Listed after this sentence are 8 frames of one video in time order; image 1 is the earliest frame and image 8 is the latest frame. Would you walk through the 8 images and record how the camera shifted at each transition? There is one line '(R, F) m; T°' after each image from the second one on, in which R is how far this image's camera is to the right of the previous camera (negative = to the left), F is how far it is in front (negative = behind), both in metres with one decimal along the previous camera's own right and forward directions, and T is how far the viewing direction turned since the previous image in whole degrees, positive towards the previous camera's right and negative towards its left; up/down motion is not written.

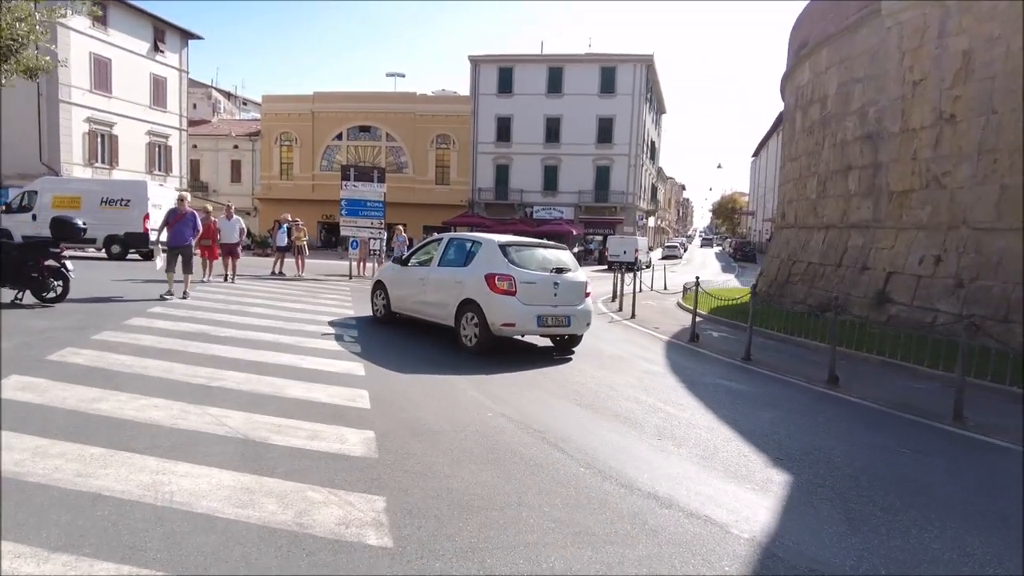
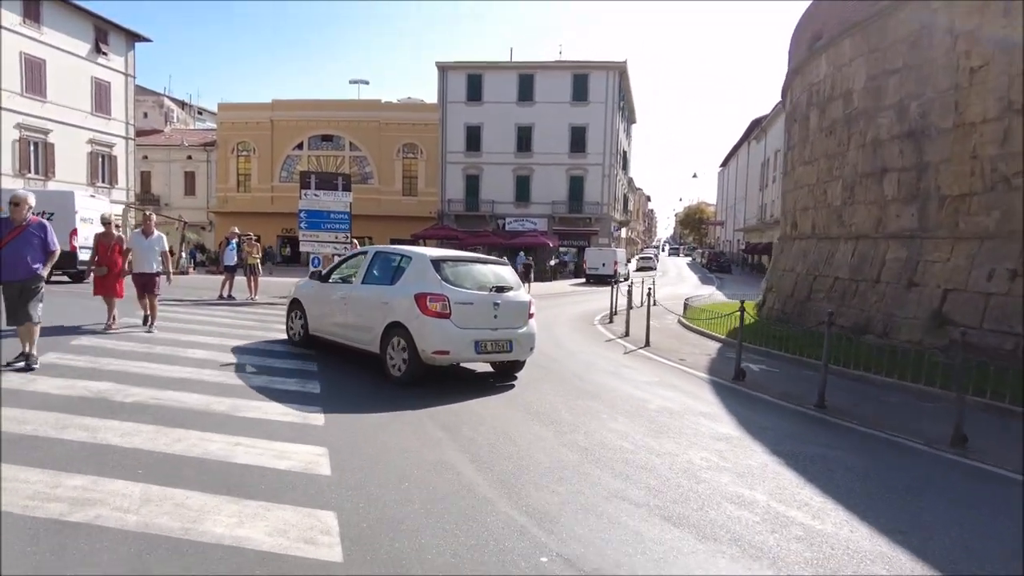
(-0.5, +2.1) m; +3°
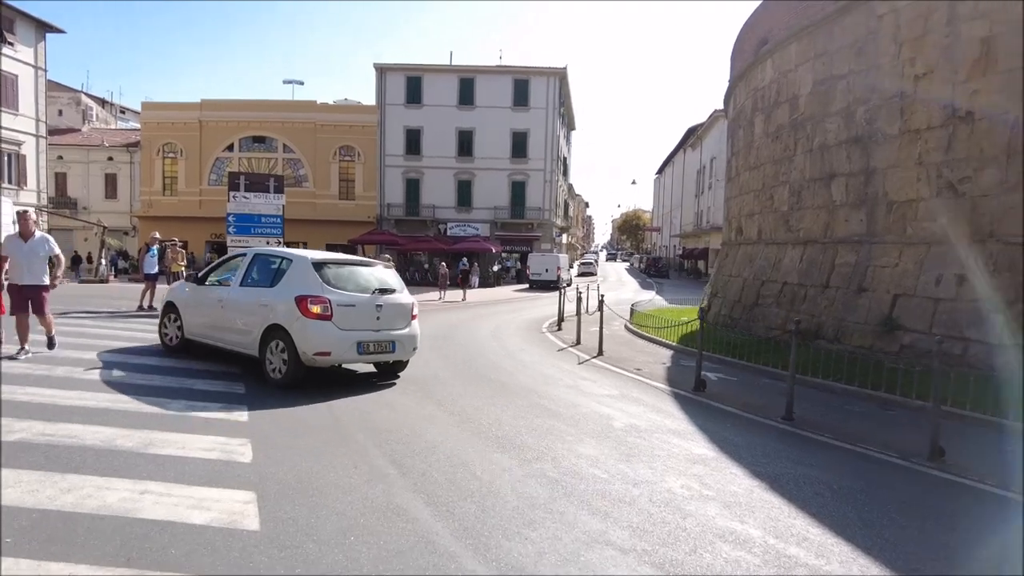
(-0.1, +0.6) m; +5°
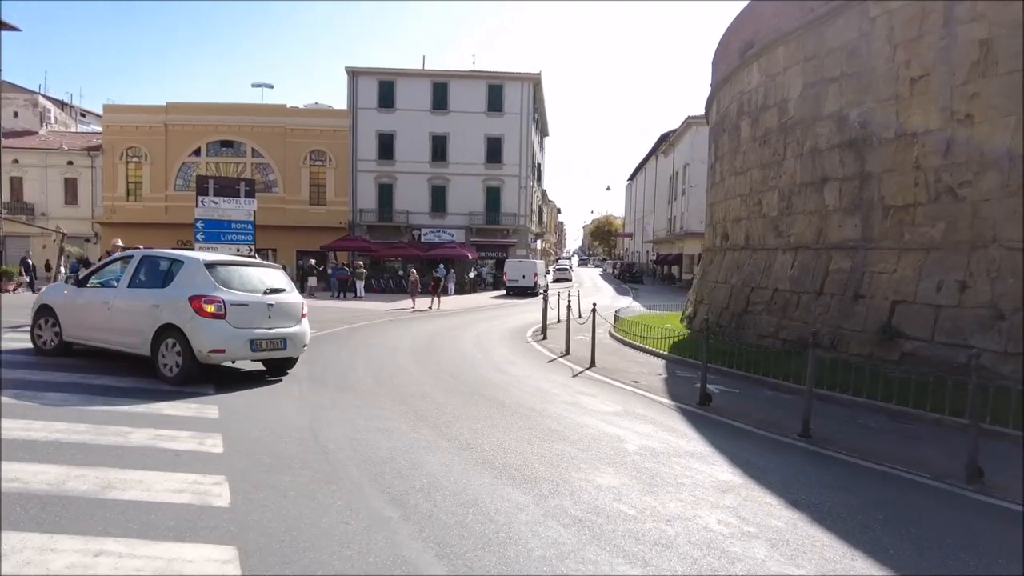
(-0.3, +0.5) m; +2°
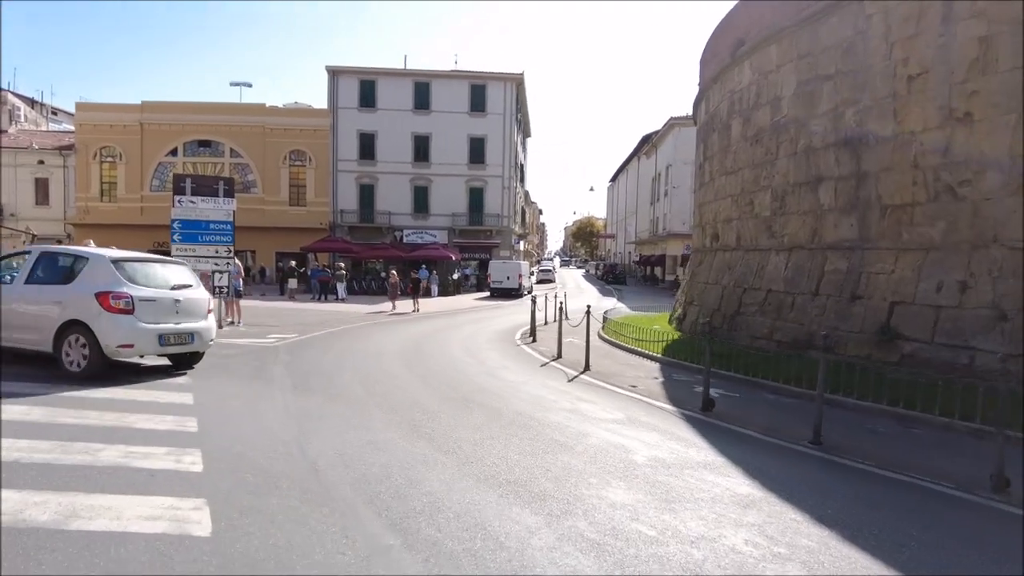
(-0.2, +0.3) m; +2°
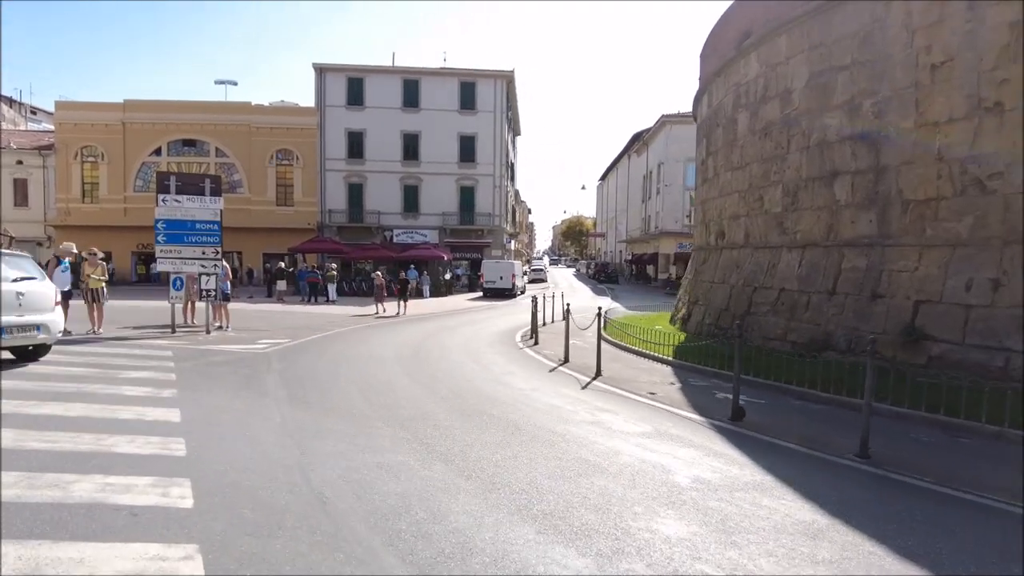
(-0.3, +0.6) m; +1°
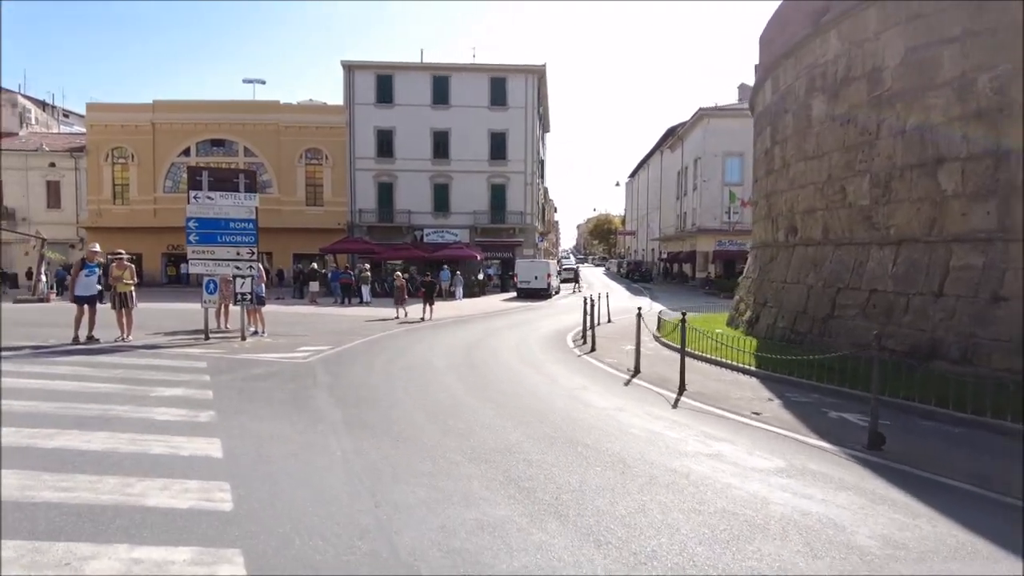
(-0.6, +1.1) m; -2°
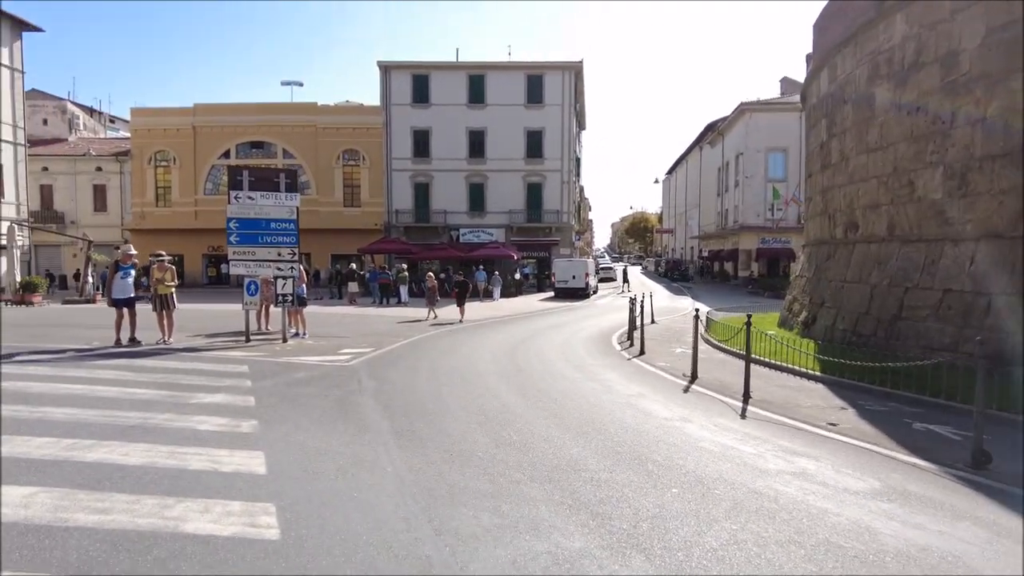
(-0.2, +0.4) m; -3°
